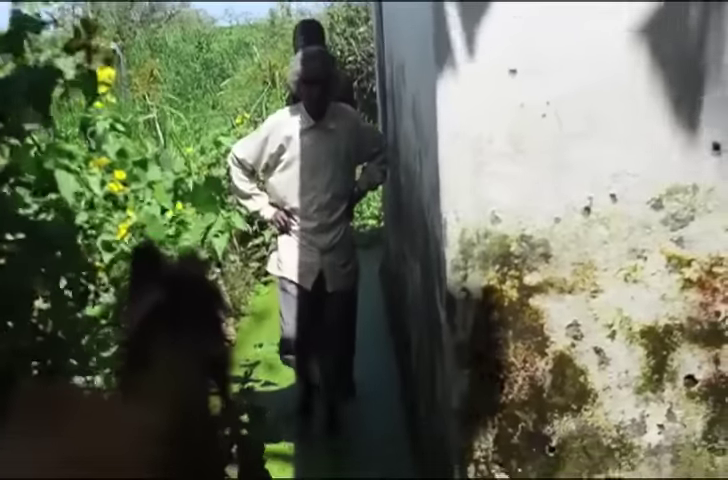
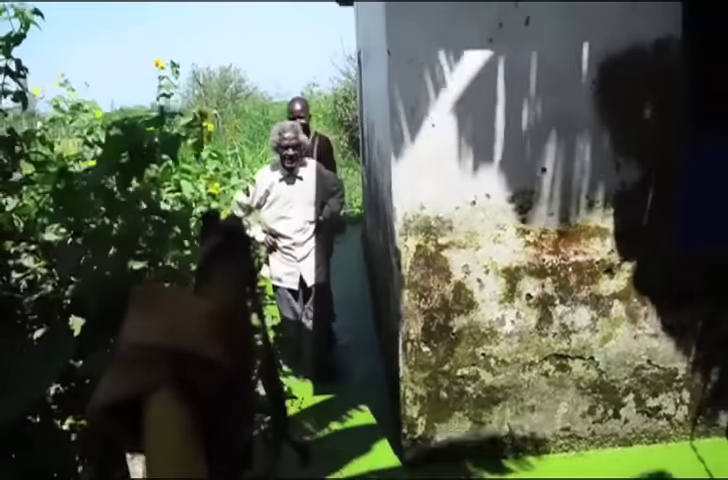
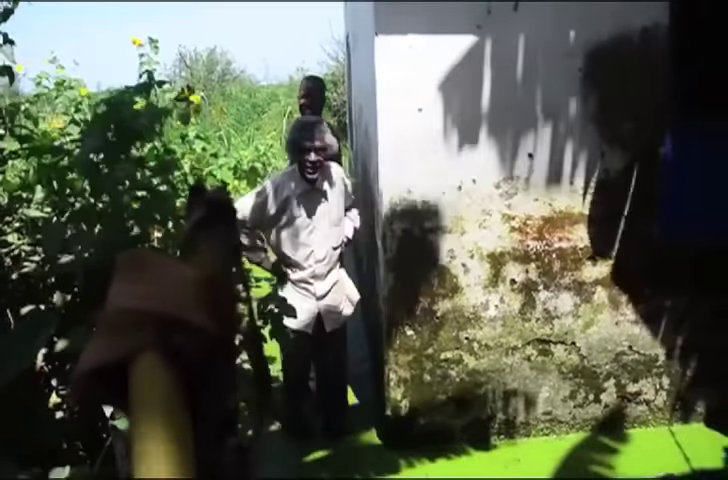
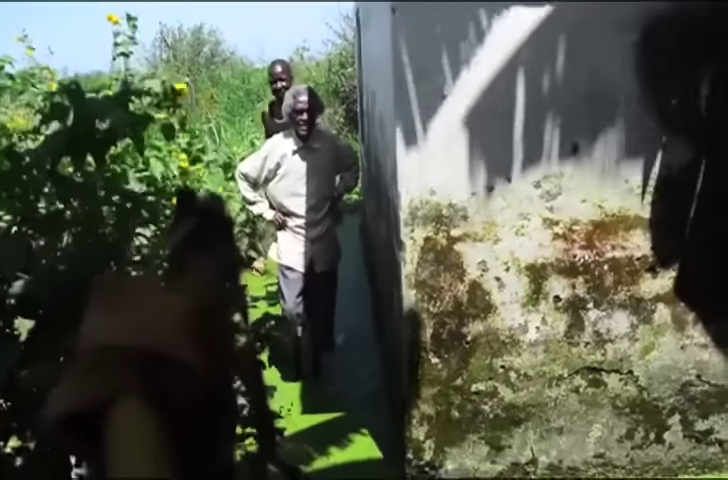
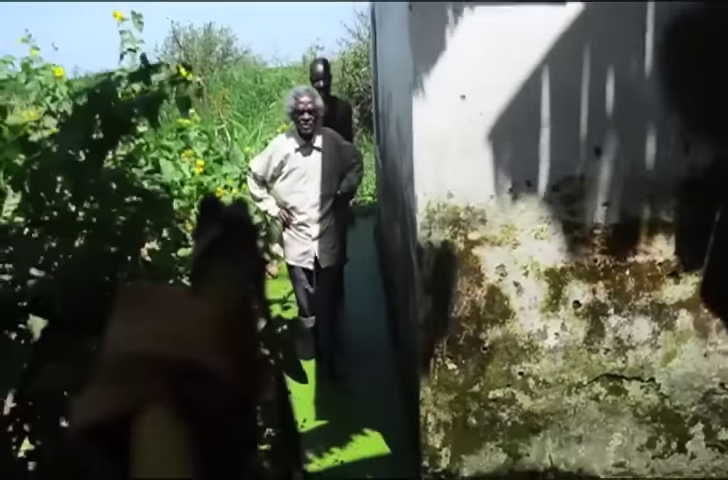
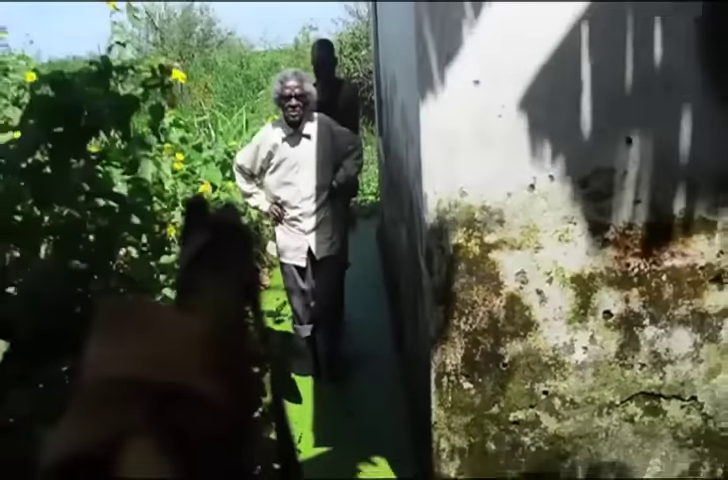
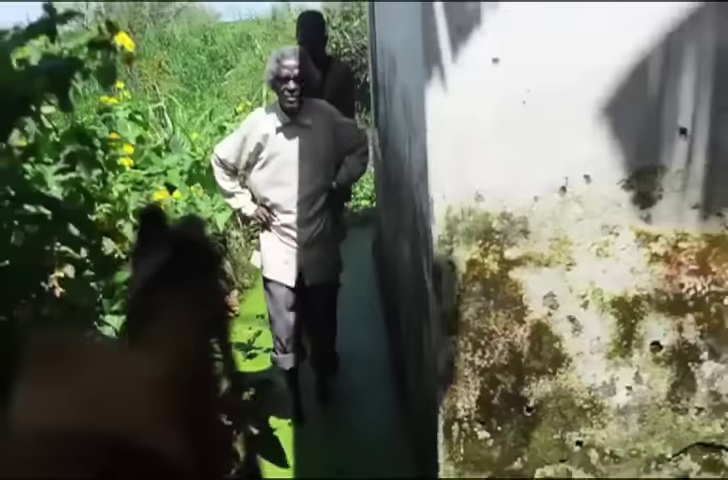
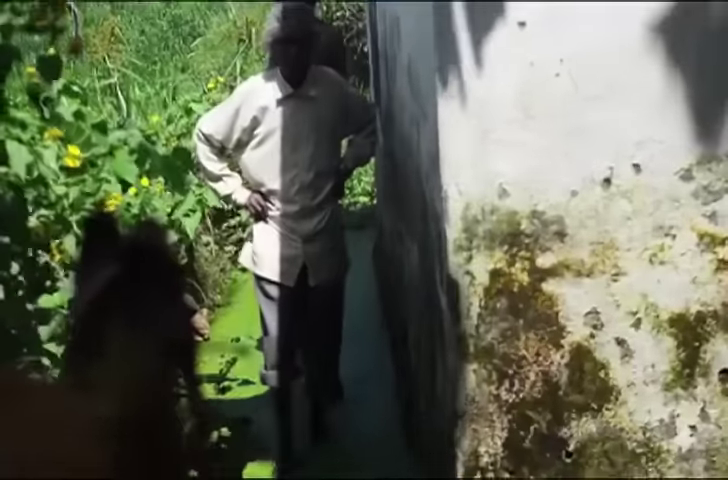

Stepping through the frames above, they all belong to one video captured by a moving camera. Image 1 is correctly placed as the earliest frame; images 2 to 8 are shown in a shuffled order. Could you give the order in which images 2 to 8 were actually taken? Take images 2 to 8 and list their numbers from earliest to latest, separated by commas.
8, 7, 6, 5, 4, 2, 3
